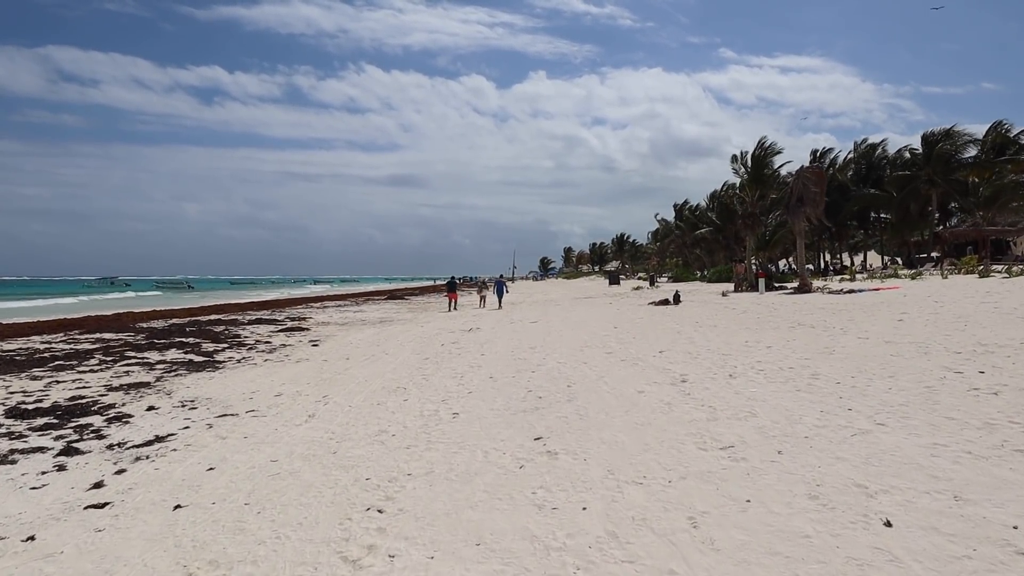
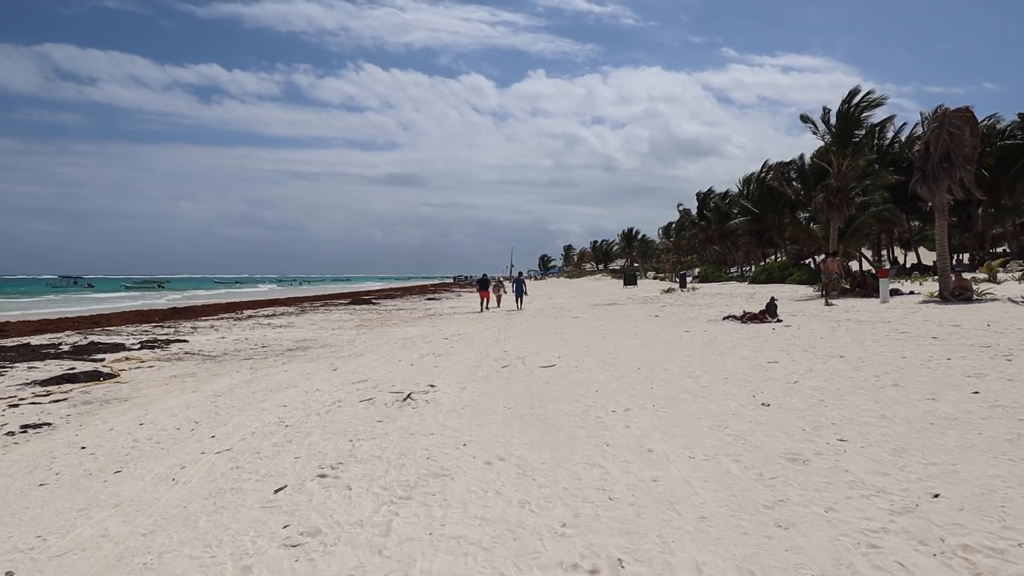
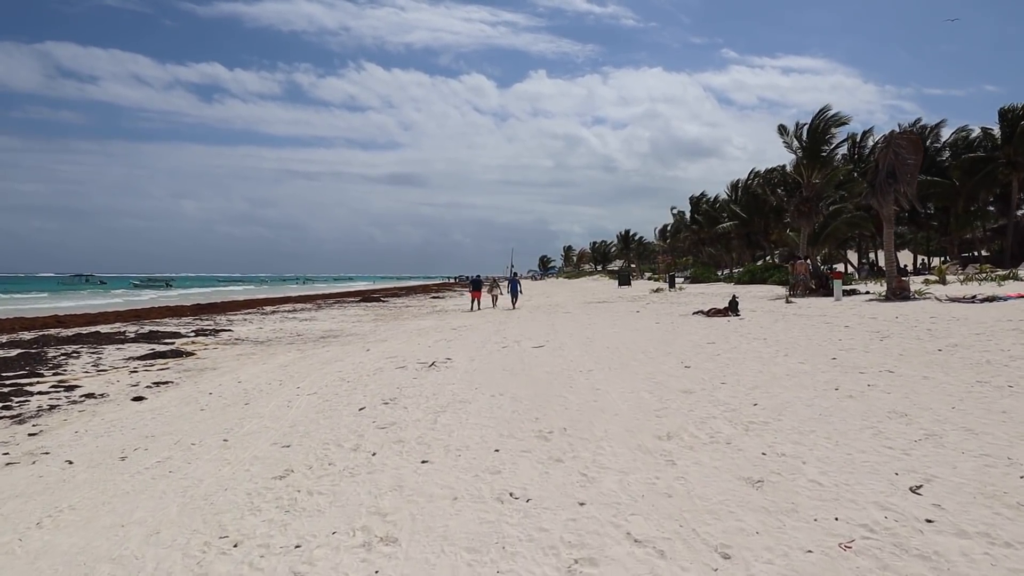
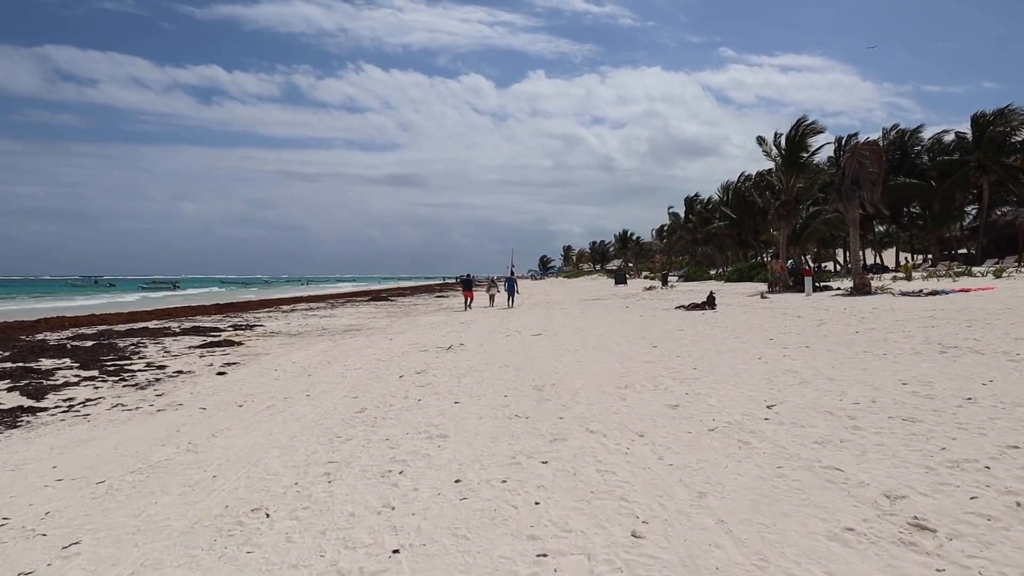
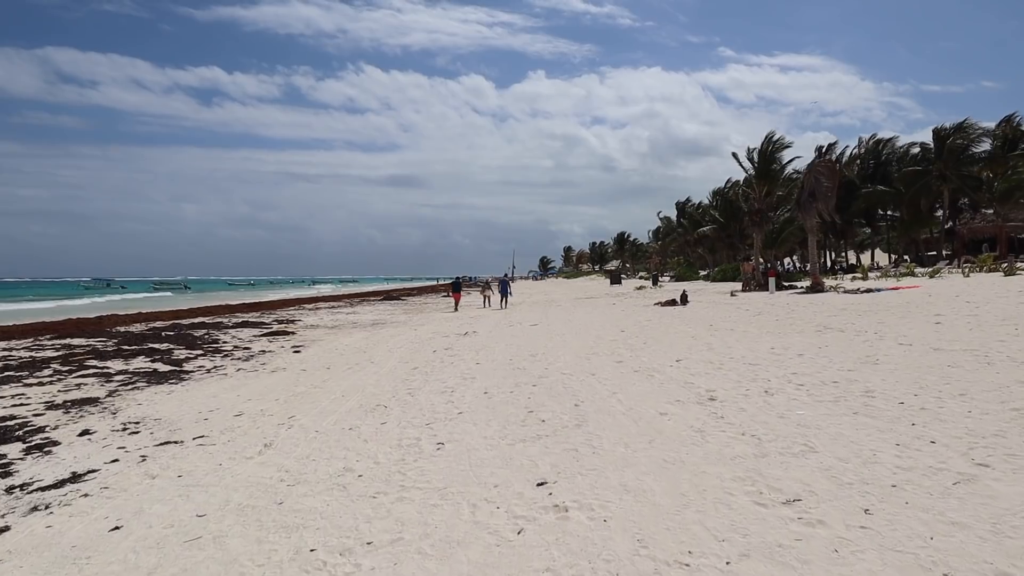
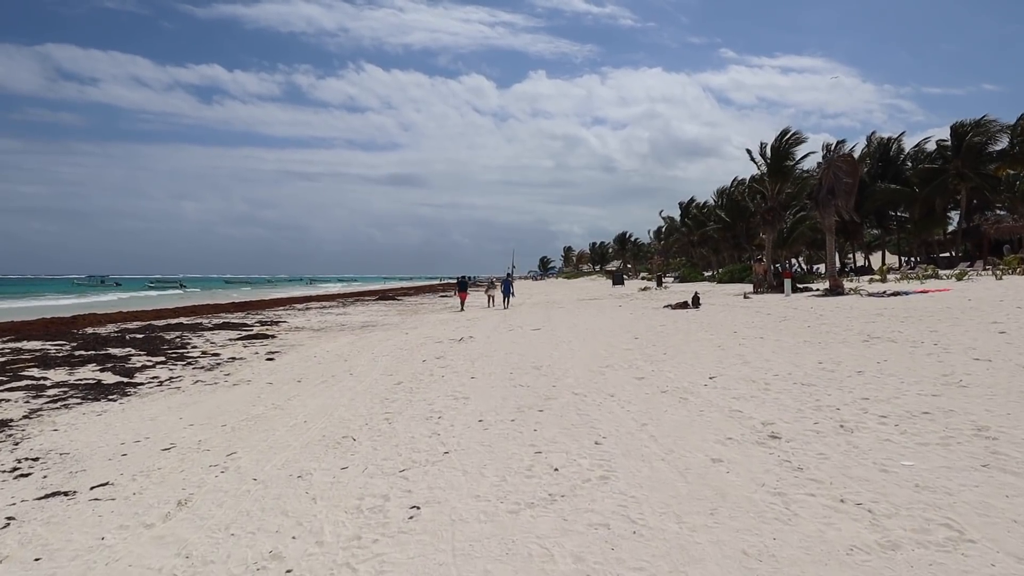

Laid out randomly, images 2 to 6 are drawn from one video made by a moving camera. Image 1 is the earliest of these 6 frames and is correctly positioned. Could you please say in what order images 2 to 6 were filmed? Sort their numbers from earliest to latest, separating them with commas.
5, 6, 4, 3, 2
